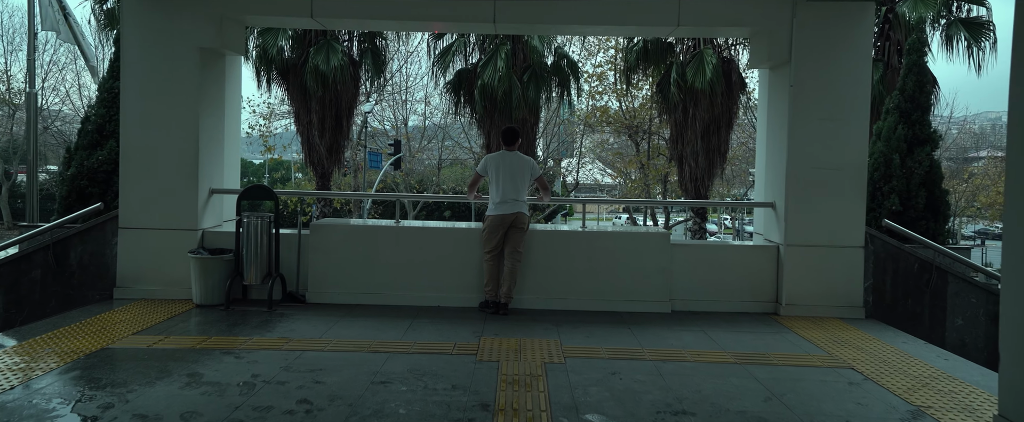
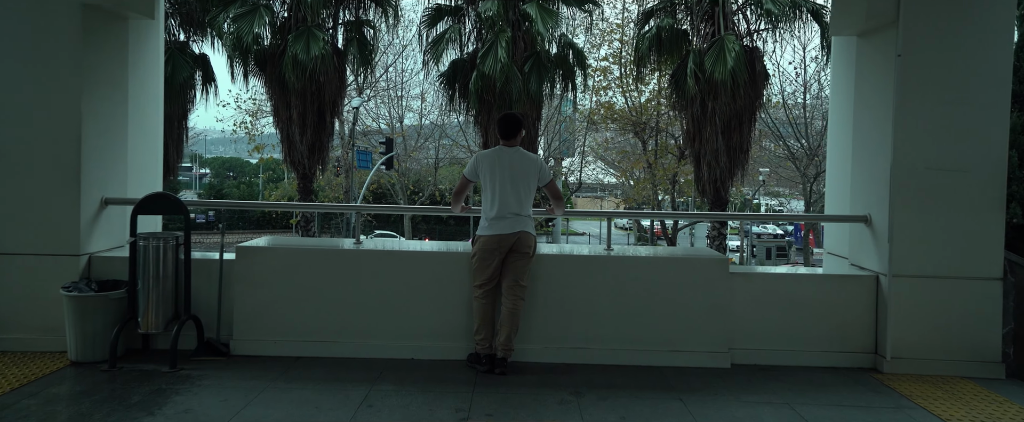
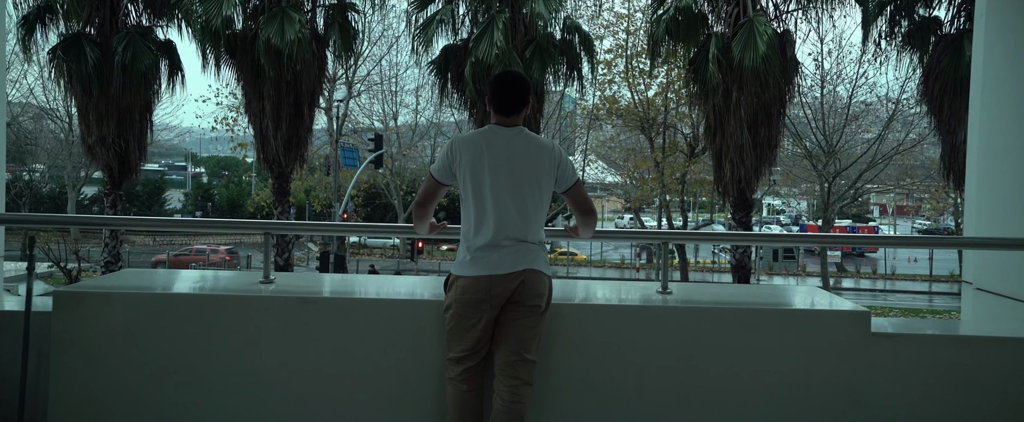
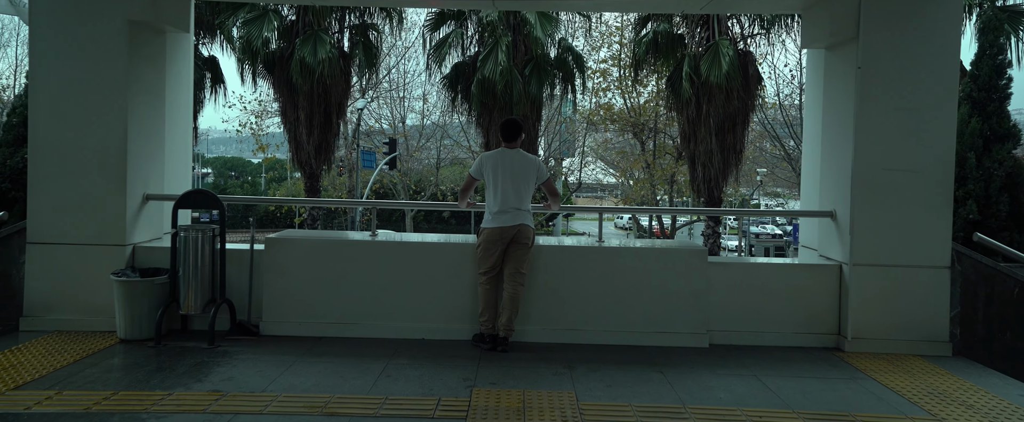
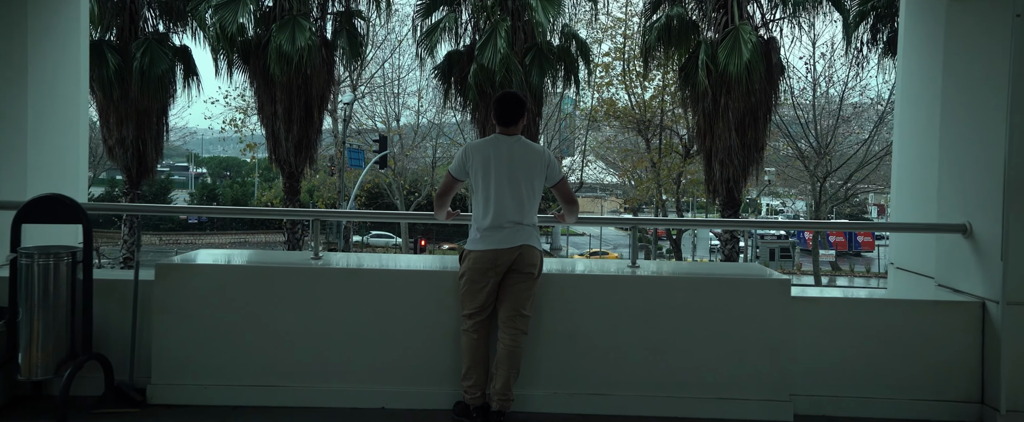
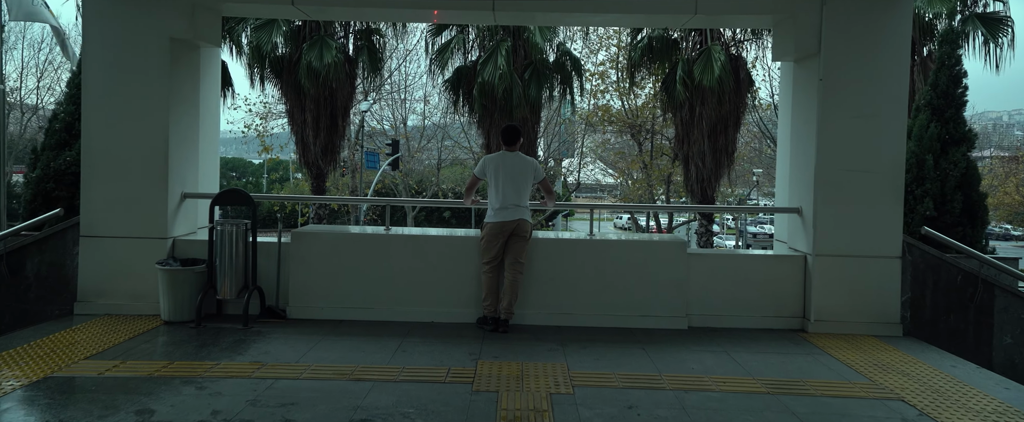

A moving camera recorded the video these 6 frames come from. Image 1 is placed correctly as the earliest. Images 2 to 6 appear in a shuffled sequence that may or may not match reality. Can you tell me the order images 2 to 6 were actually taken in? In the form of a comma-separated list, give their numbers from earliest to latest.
6, 4, 2, 5, 3
